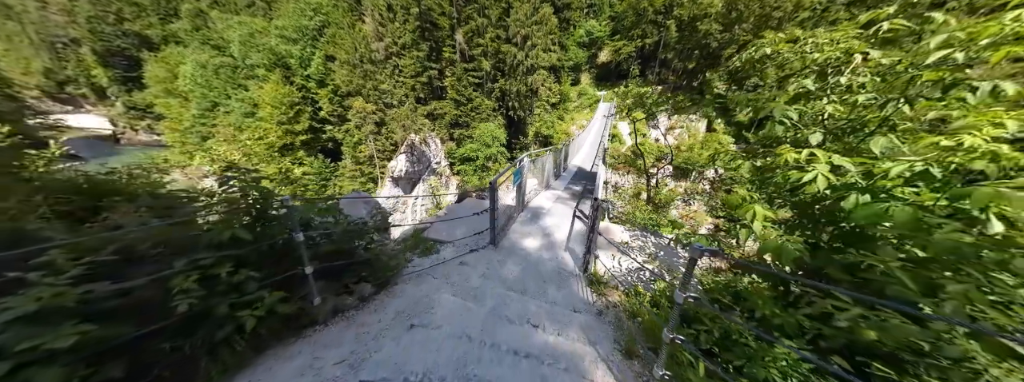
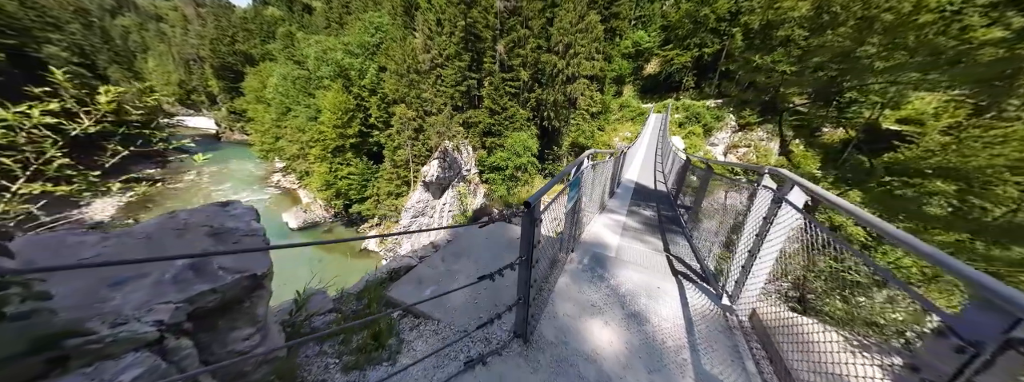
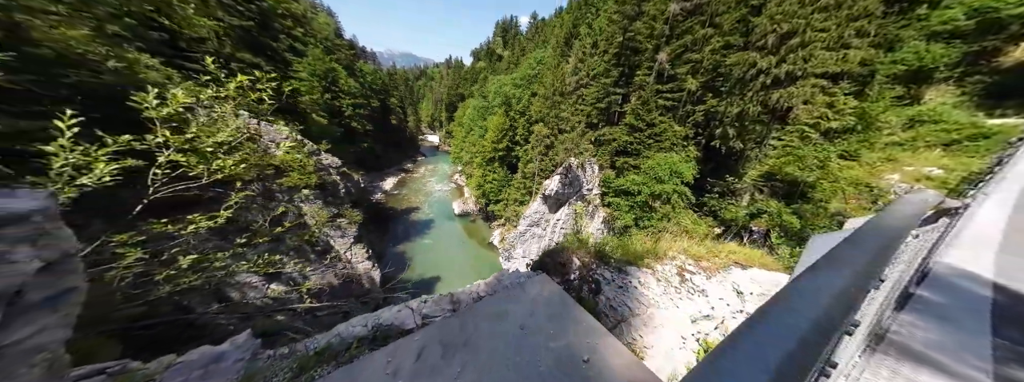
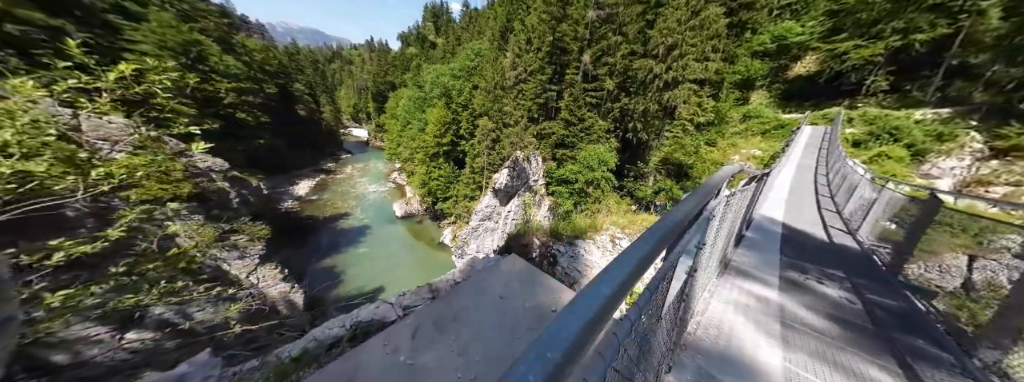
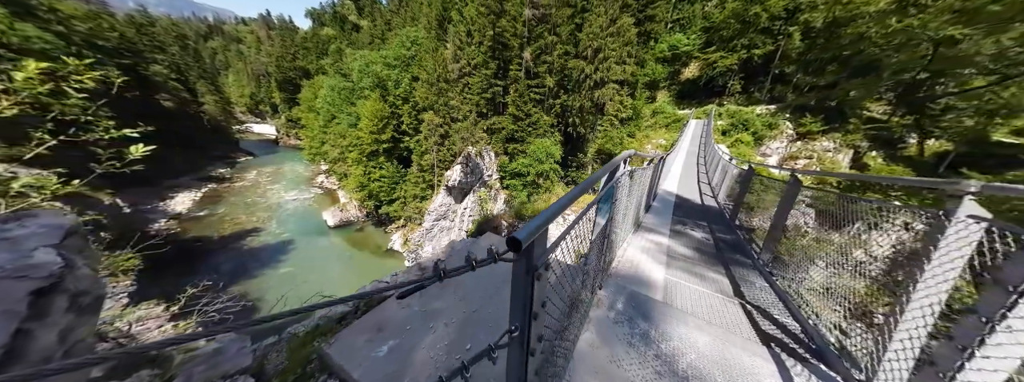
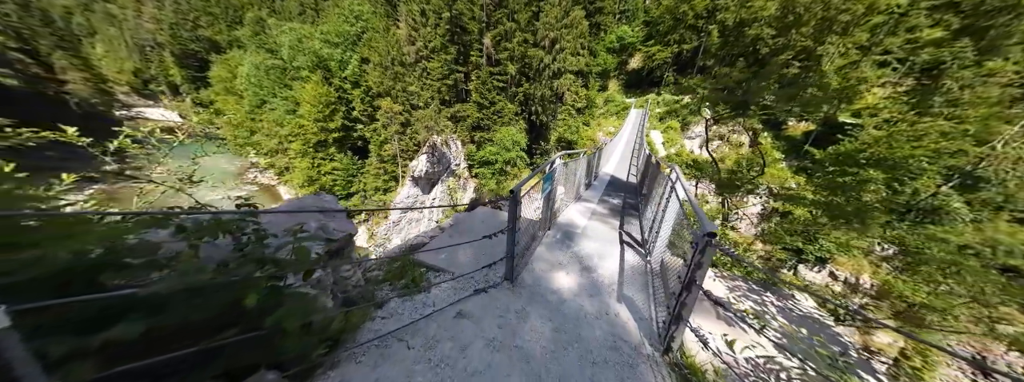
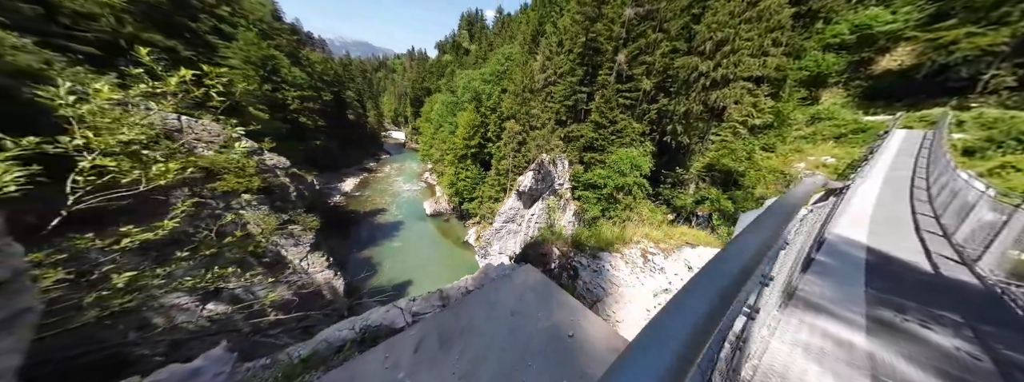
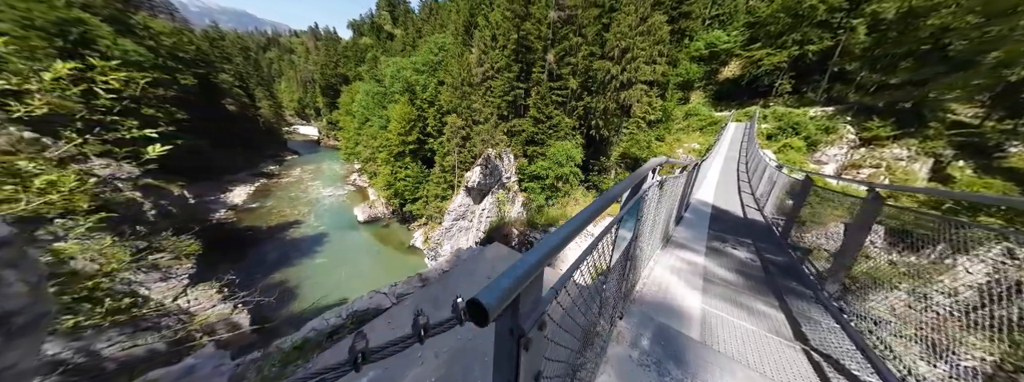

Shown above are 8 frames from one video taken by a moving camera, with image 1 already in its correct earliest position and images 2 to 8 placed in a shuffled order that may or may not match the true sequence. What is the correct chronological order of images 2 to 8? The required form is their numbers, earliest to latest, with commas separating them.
6, 2, 5, 8, 4, 7, 3
